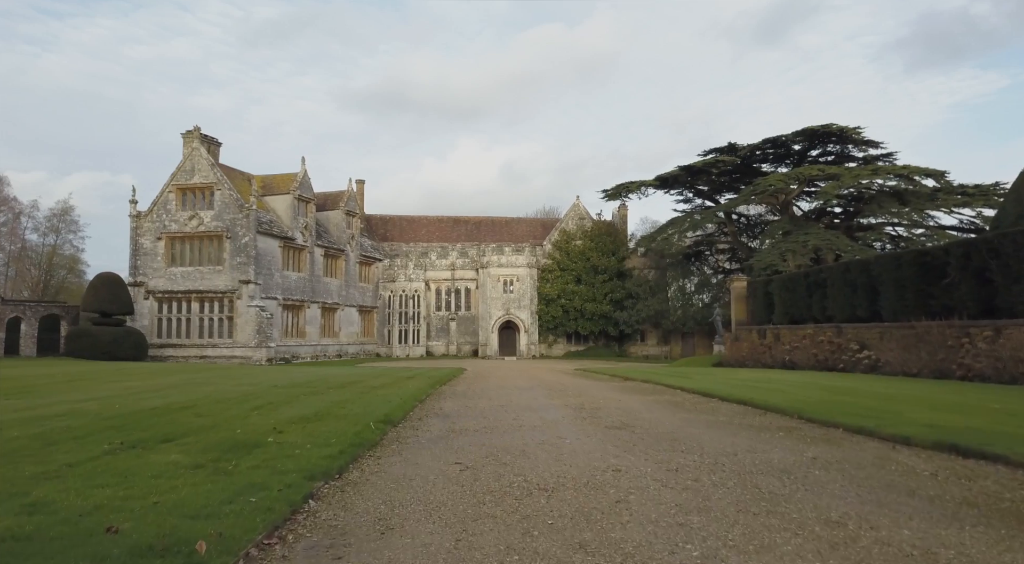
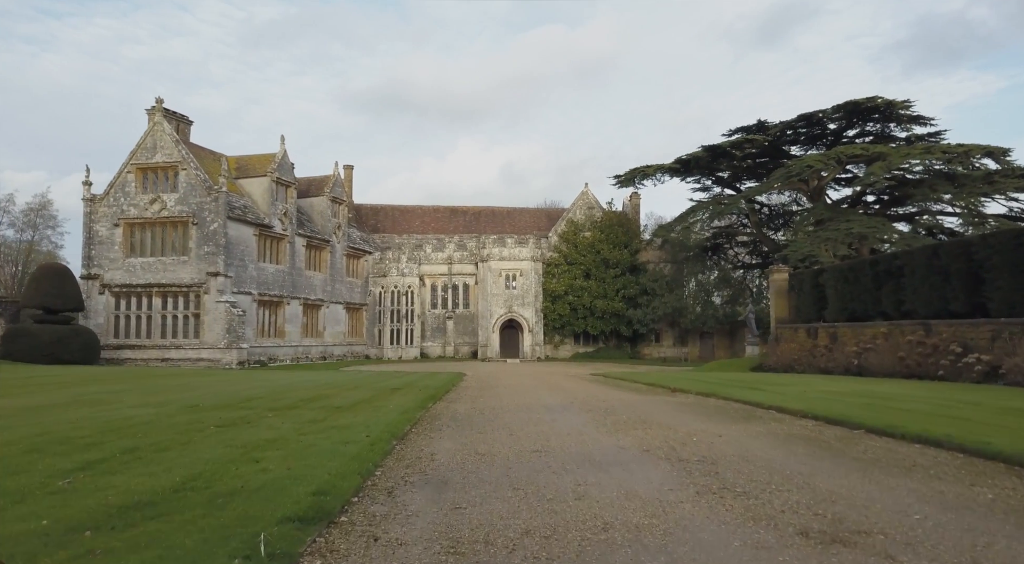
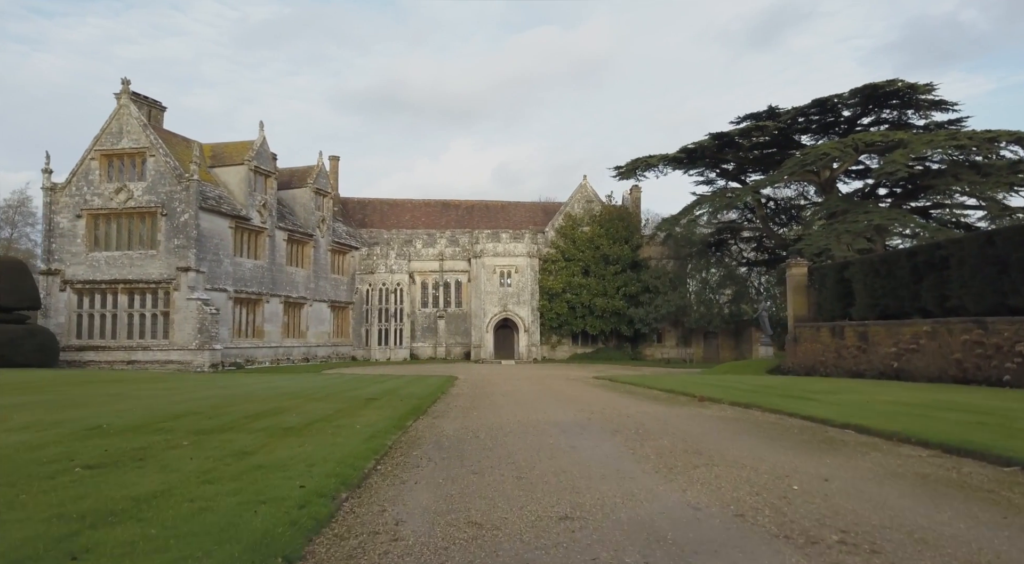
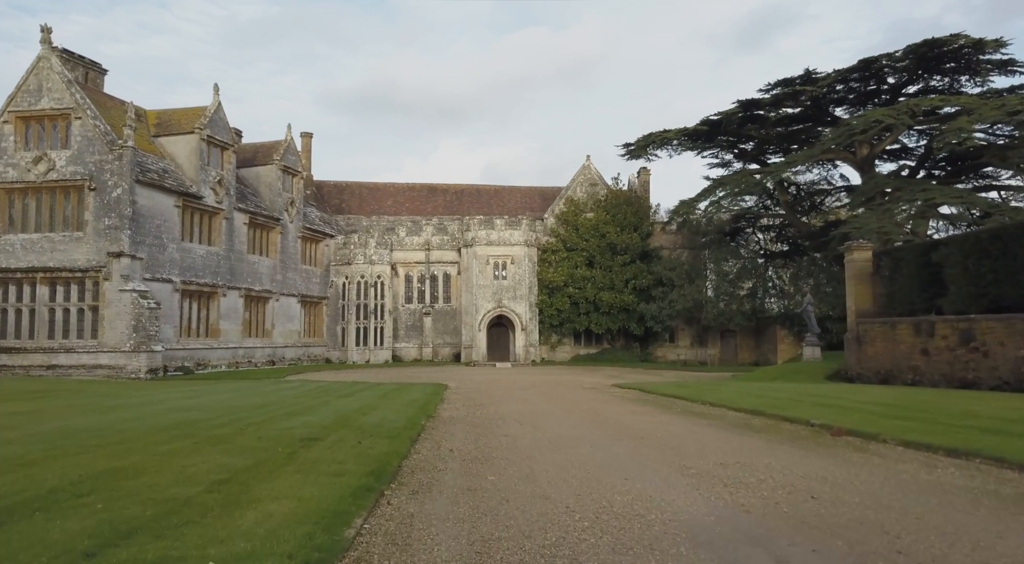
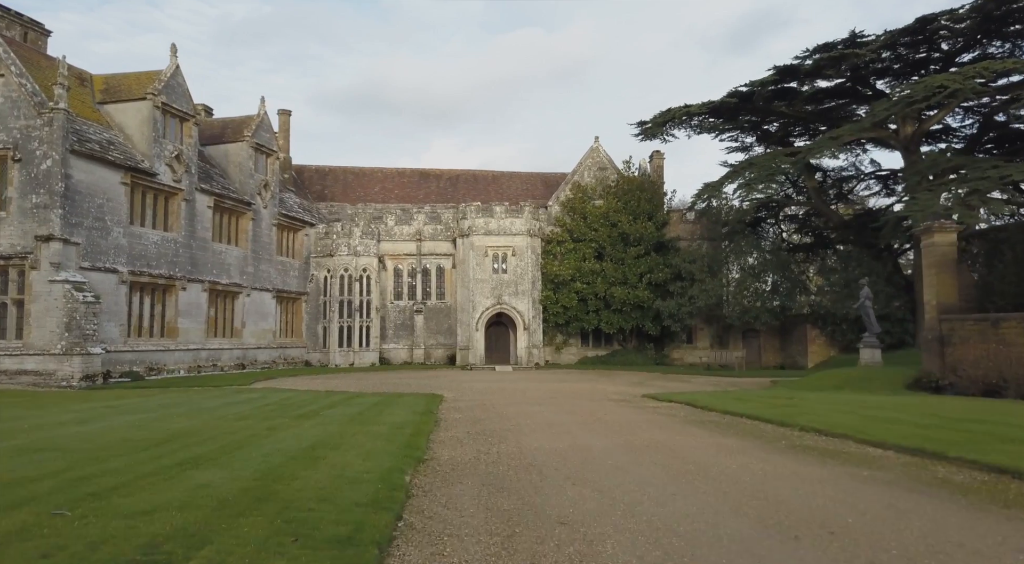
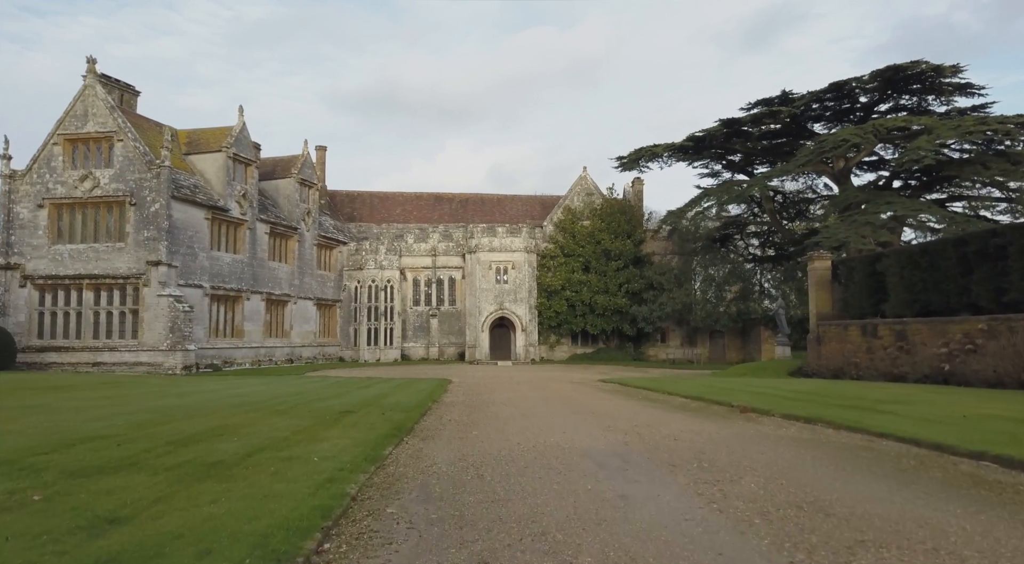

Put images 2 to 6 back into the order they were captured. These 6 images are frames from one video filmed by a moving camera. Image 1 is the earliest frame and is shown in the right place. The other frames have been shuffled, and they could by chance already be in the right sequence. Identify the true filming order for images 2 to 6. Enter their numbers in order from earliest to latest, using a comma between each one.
2, 3, 6, 4, 5
